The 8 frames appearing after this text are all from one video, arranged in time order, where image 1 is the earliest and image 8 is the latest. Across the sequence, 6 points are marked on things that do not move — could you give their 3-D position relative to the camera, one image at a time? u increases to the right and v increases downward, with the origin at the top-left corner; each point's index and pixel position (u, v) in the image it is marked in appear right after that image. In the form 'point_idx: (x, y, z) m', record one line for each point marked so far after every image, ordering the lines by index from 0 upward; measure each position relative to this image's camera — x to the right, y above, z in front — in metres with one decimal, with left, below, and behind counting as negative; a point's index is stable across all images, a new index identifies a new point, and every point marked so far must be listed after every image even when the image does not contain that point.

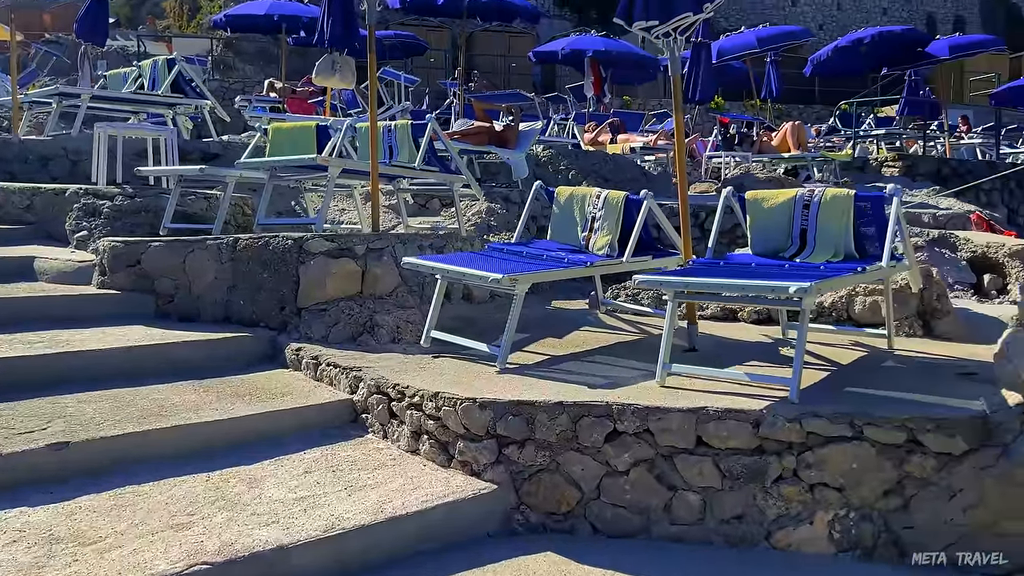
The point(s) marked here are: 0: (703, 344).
0: (+0.7, -0.2, +3.2) m
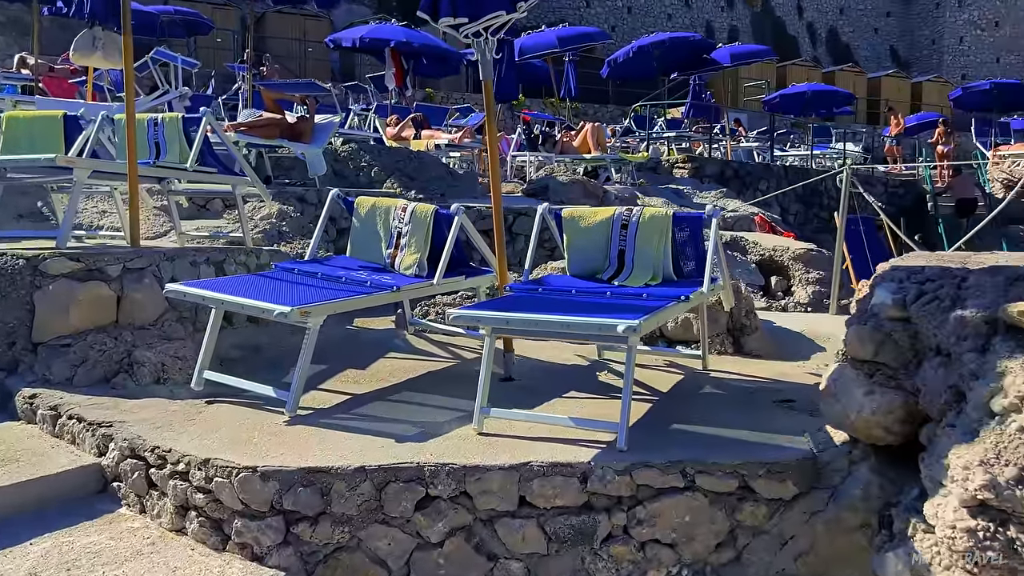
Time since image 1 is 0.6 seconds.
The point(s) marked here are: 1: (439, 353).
0: (0.0, -0.3, +2.9) m
1: (-0.3, -0.3, +3.2) m
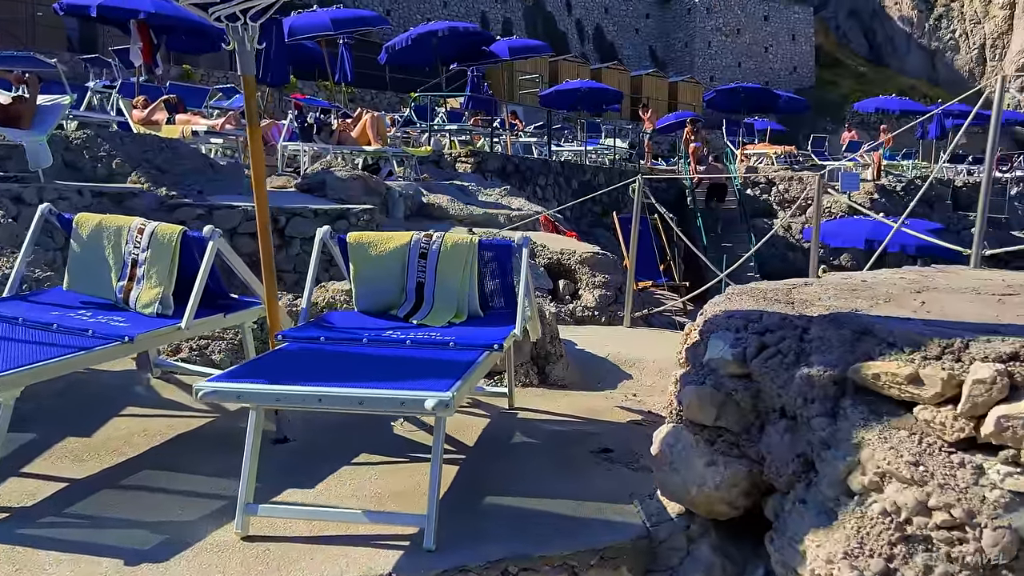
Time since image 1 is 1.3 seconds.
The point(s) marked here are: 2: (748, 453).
0: (-0.6, -0.4, +2.4) m
1: (-1.0, -0.4, +2.6) m
2: (+0.5, -0.3, +1.7) m
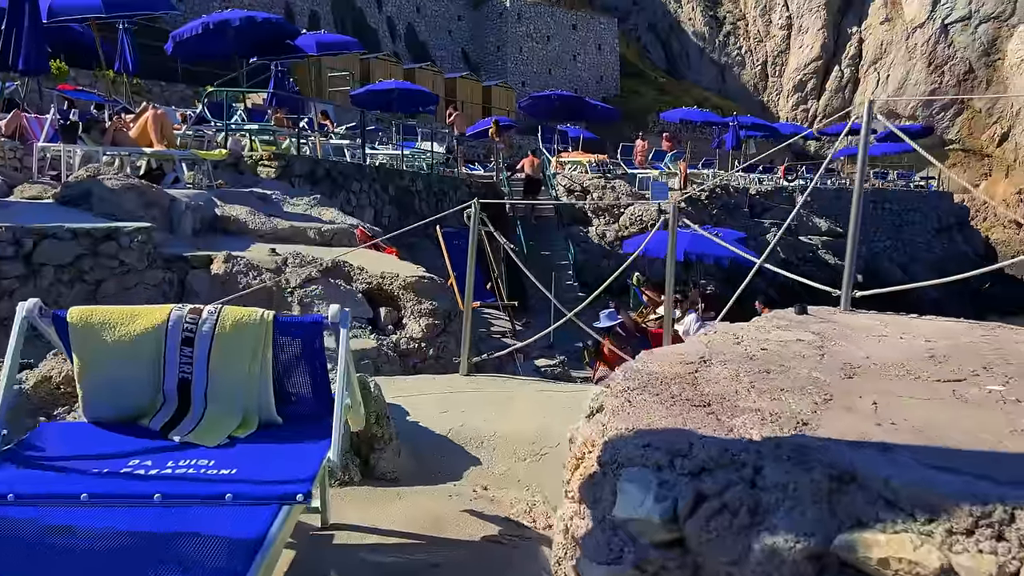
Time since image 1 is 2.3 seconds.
0: (-1.0, -0.6, +1.6) m
1: (-1.4, -0.6, +1.7) m
2: (+0.2, -0.5, +1.1) m
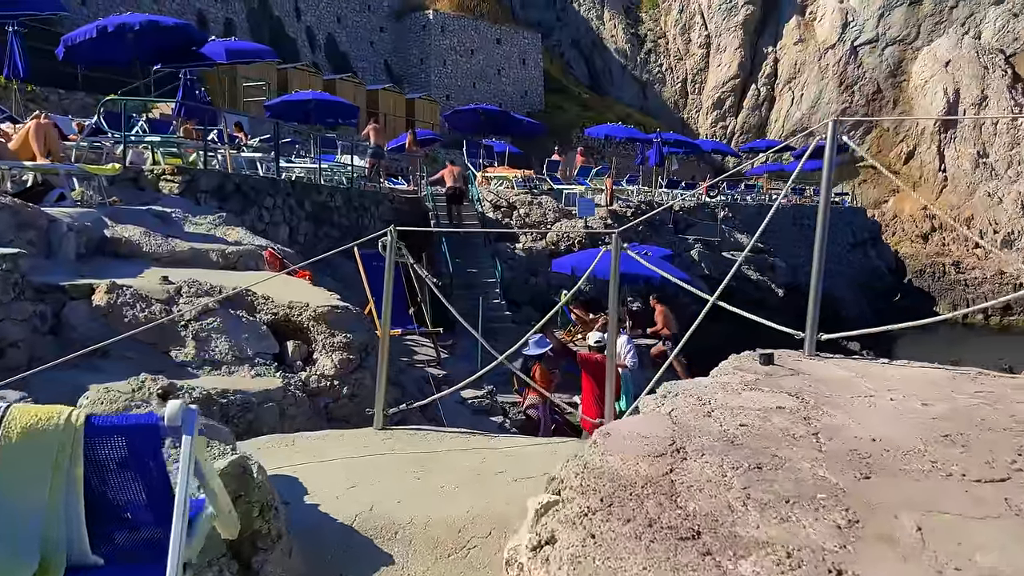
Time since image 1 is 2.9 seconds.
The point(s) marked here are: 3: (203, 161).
0: (-1.1, -0.7, +1.1) m
1: (-1.5, -0.7, +1.1) m
2: (+0.2, -0.6, +0.7) m
3: (-3.7, +1.5, +9.9) m
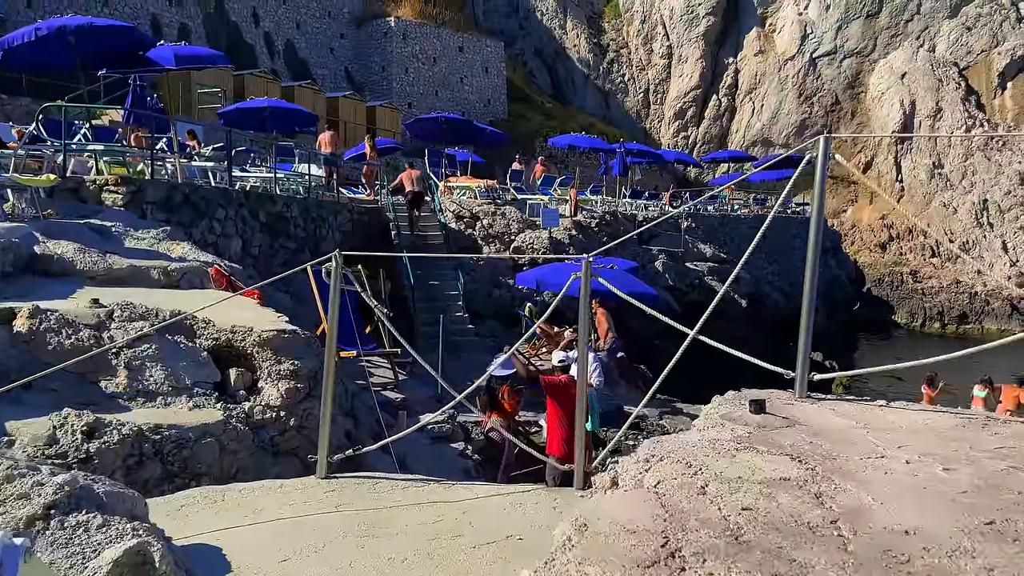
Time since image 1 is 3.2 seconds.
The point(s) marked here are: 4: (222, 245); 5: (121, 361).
0: (-1.2, -0.8, +0.7) m
1: (-1.6, -0.8, +0.8) m
2: (+0.1, -0.7, +0.4) m
3: (-4.2, +1.4, +9.5) m
4: (-3.5, +0.5, +10.0) m
5: (-2.0, -0.4, +4.2) m
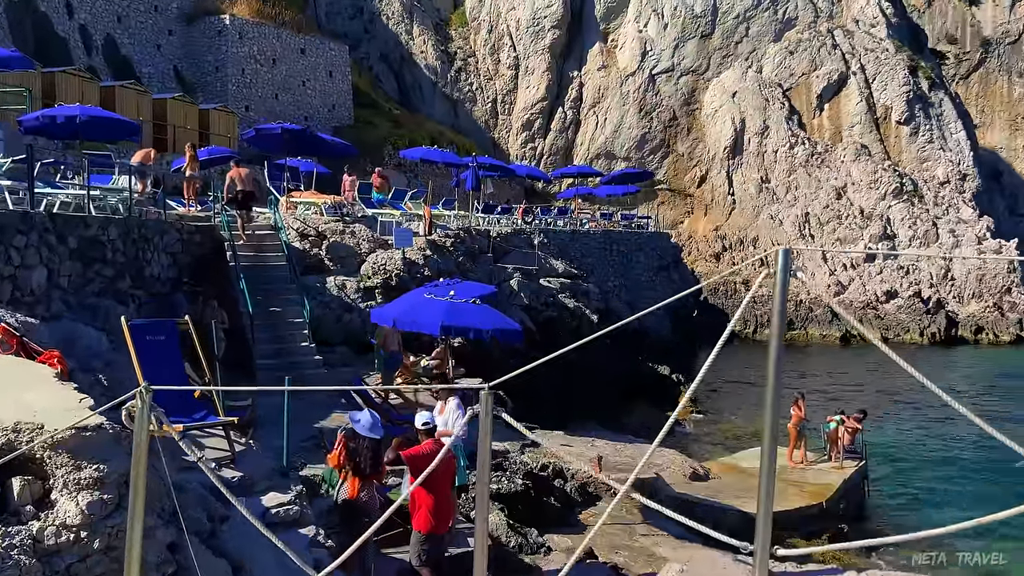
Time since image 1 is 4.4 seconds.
0: (-1.1, -1.2, -0.1) m
1: (-1.5, -1.1, -0.1) m
2: (+0.2, -1.0, -0.2) m
3: (-5.7, +0.9, +8.0) m
4: (-5.1, +0.1, +8.6) m
5: (-2.5, -0.7, +3.1) m
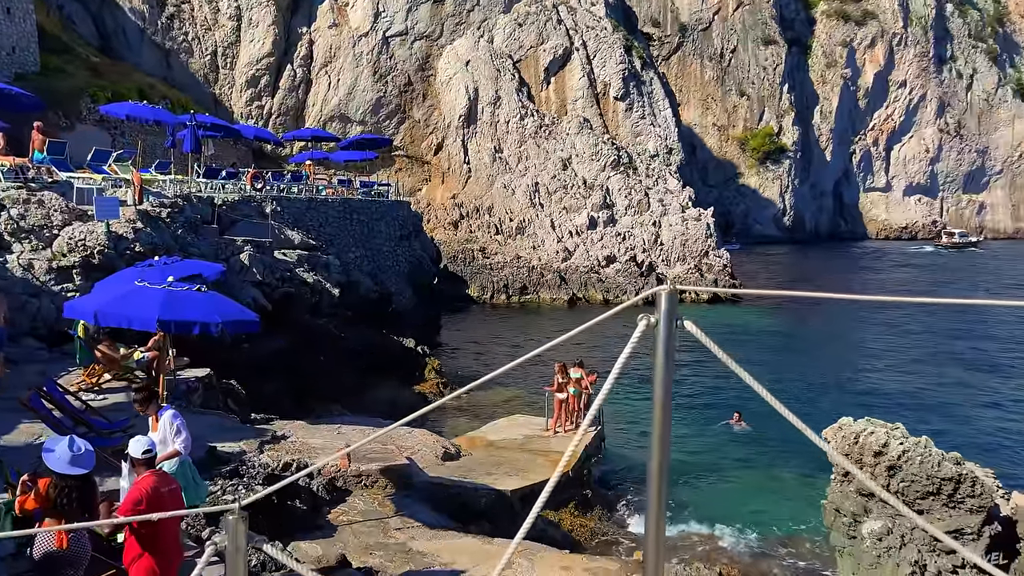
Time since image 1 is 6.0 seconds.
0: (-0.7, -1.4, -1.0) m
1: (-1.1, -1.4, -1.2) m
2: (+0.5, -1.2, -0.6) m
3: (-7.7, +0.9, +5.1) m
4: (-7.3, +0.1, +5.9) m
5: (-3.1, -0.9, +1.6) m
